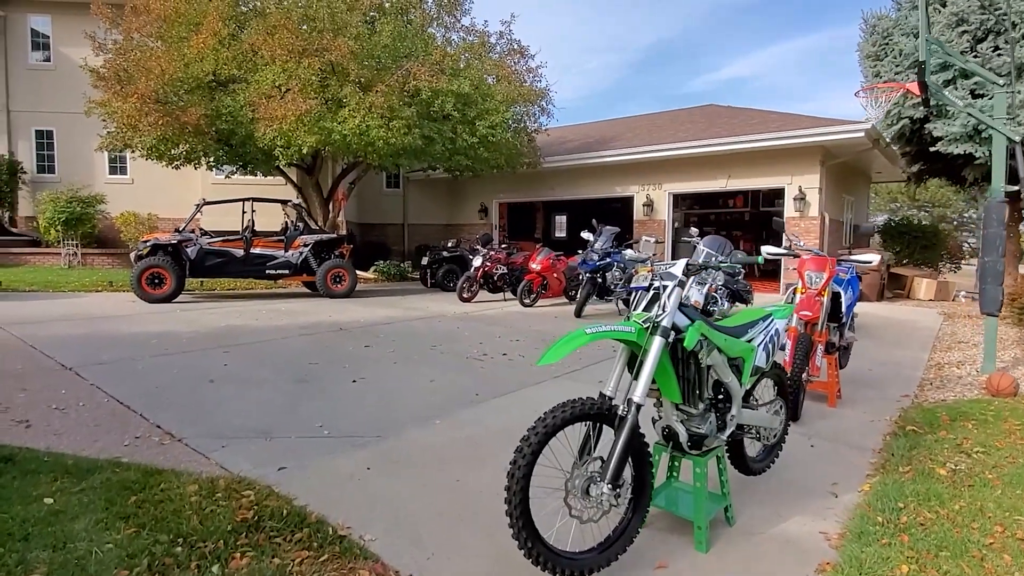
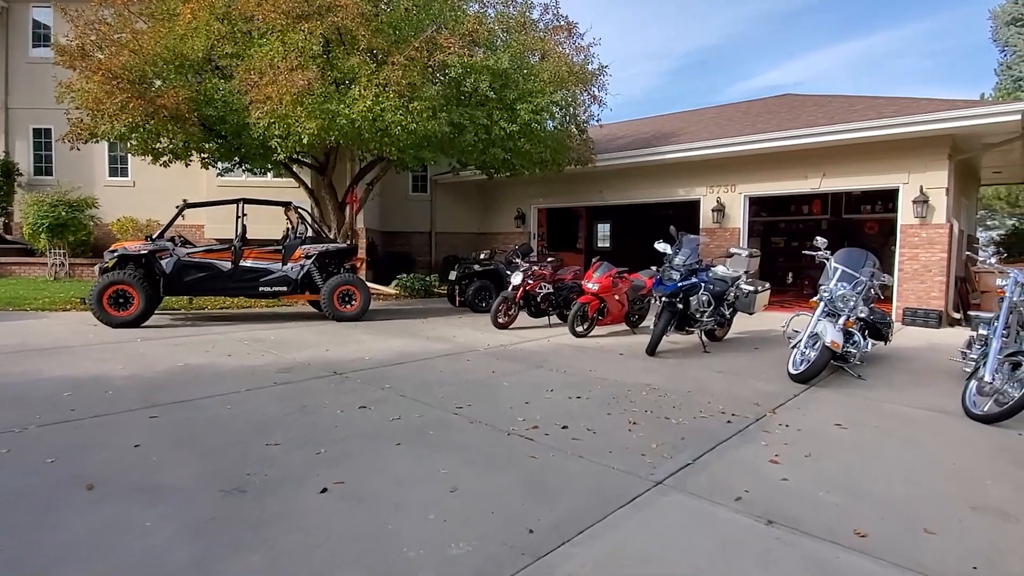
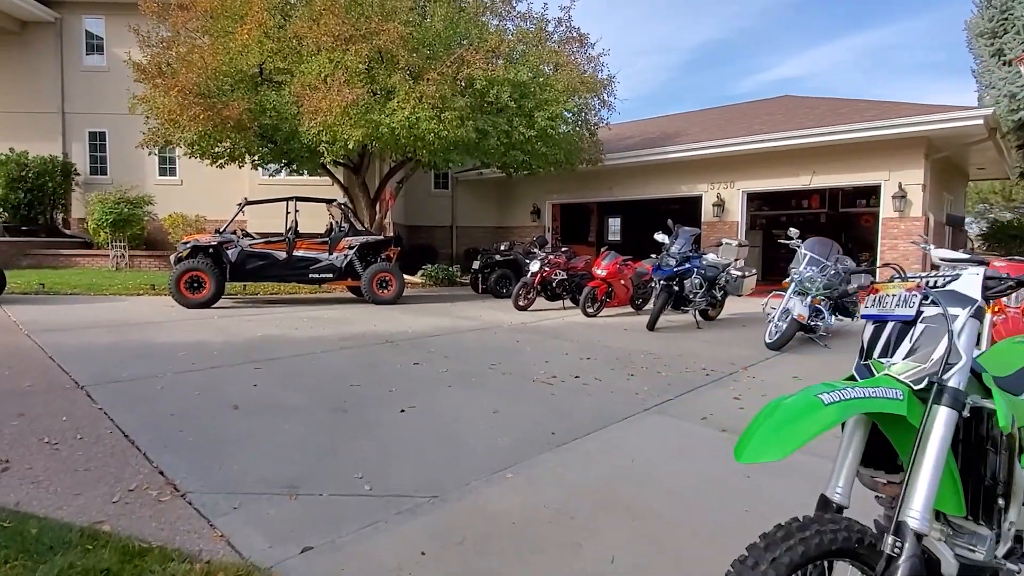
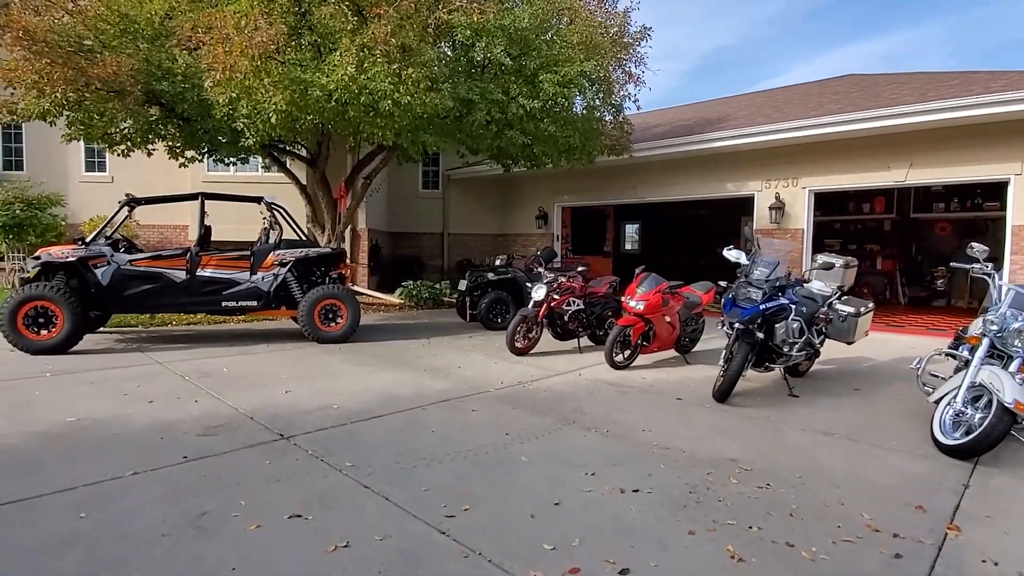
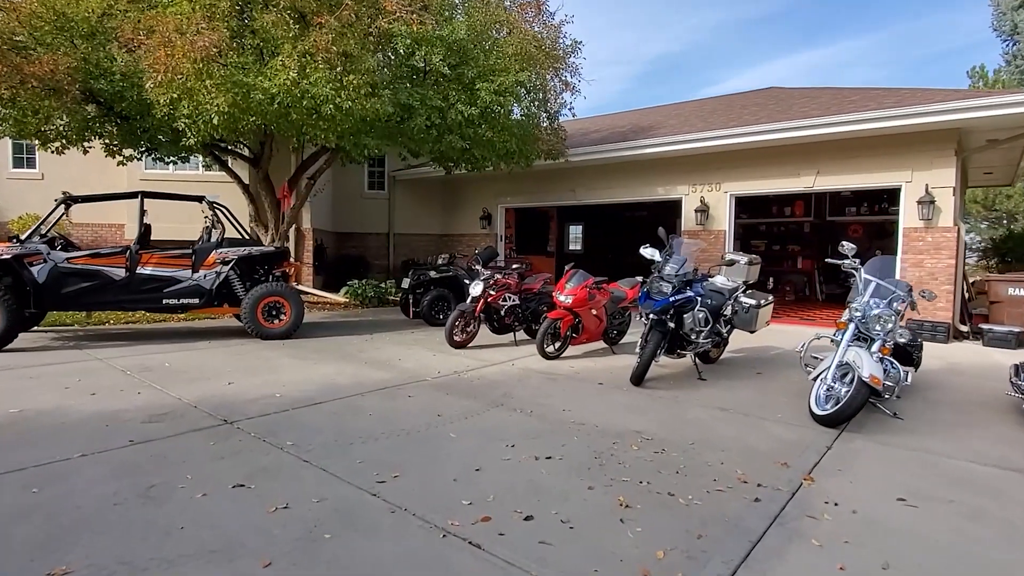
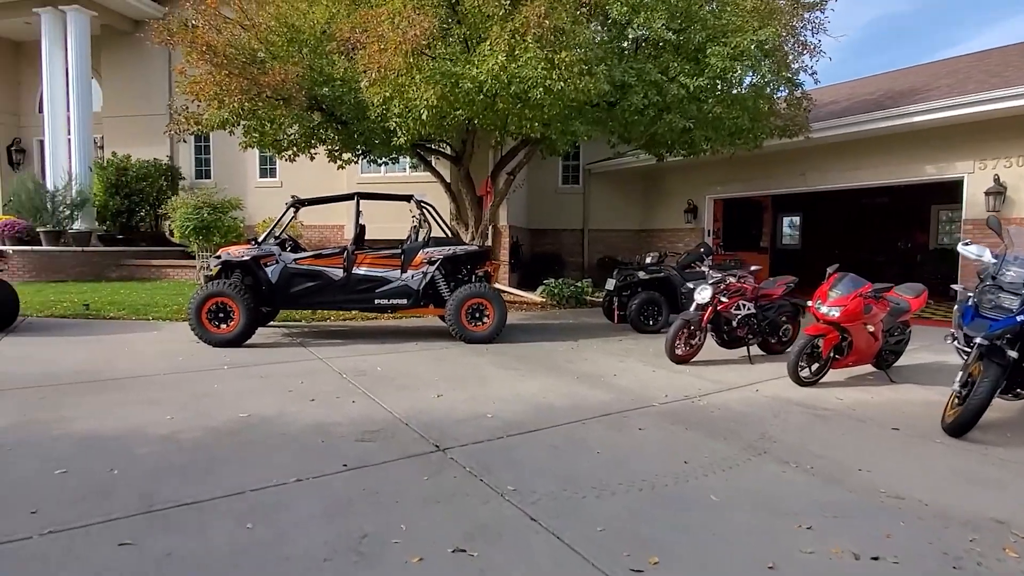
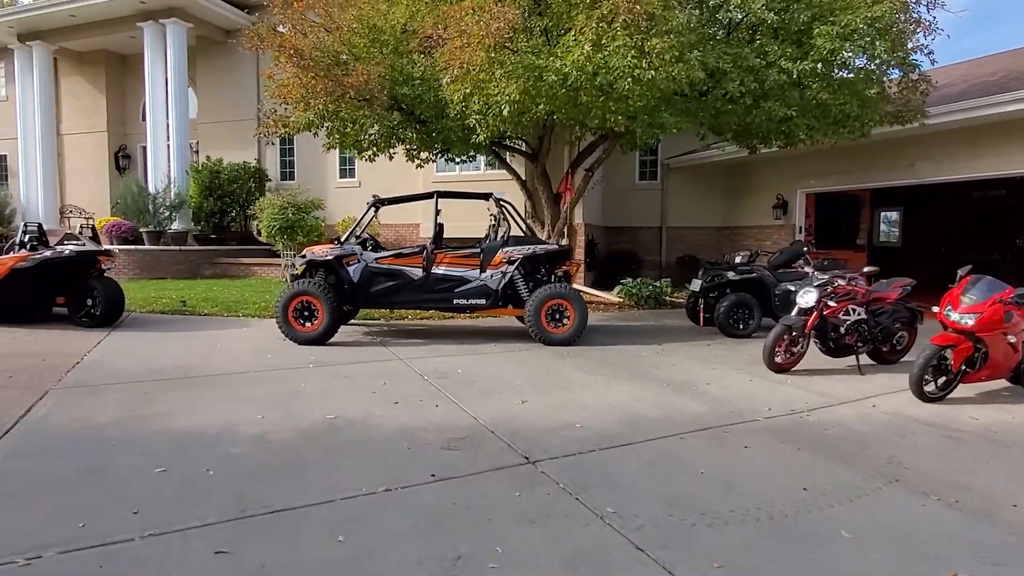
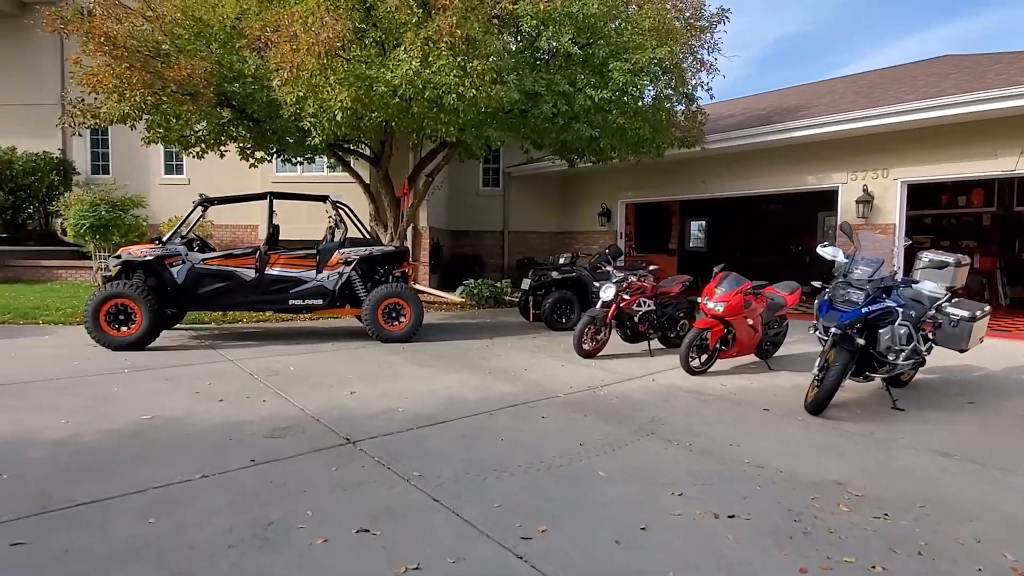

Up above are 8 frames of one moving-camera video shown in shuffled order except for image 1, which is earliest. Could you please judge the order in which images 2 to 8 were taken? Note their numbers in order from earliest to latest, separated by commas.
3, 2, 5, 4, 8, 6, 7
